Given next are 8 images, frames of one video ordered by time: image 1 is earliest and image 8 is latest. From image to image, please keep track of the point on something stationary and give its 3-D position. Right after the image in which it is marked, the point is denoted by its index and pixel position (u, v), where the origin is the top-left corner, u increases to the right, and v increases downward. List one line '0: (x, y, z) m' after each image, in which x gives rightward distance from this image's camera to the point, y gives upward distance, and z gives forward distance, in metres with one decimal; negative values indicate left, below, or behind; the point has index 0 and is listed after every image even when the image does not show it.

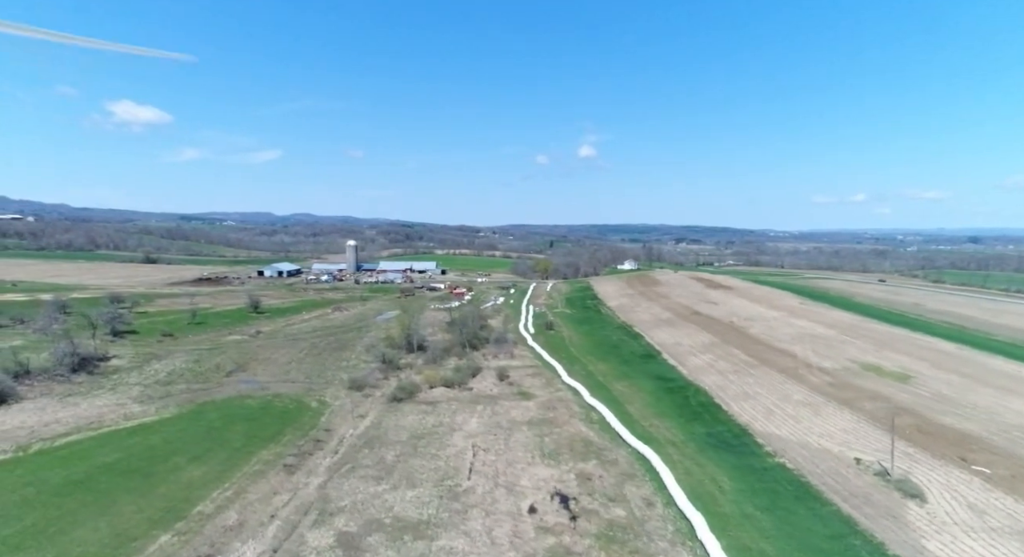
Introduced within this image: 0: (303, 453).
0: (-7.2, -6.0, +20.0) m
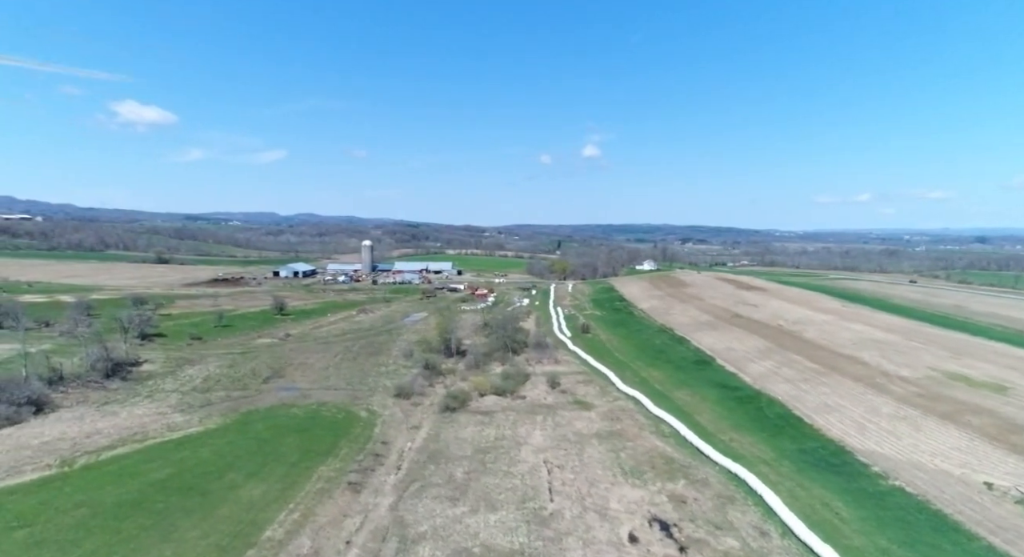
0: (-4.7, -6.2, +18.7) m
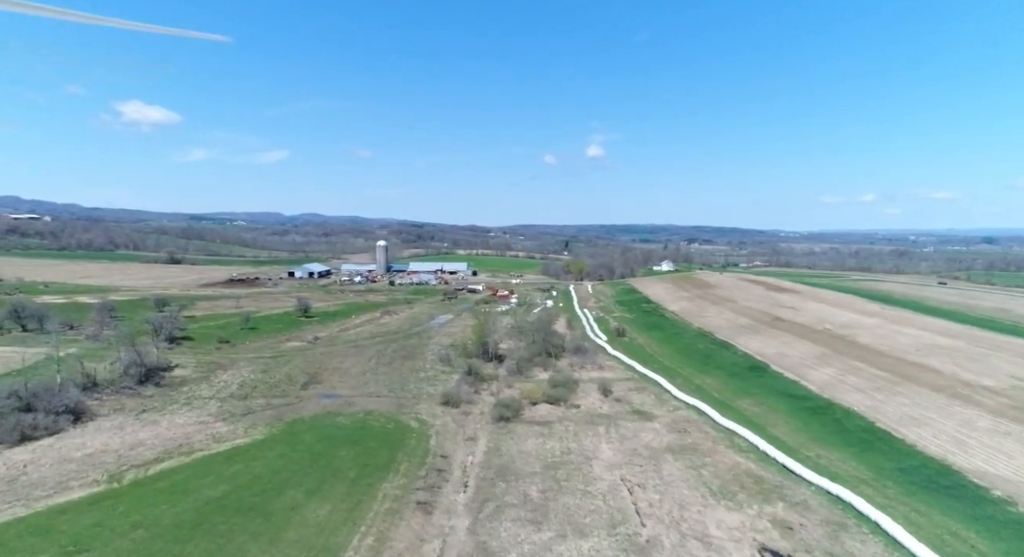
0: (-2.4, -6.3, +17.5) m
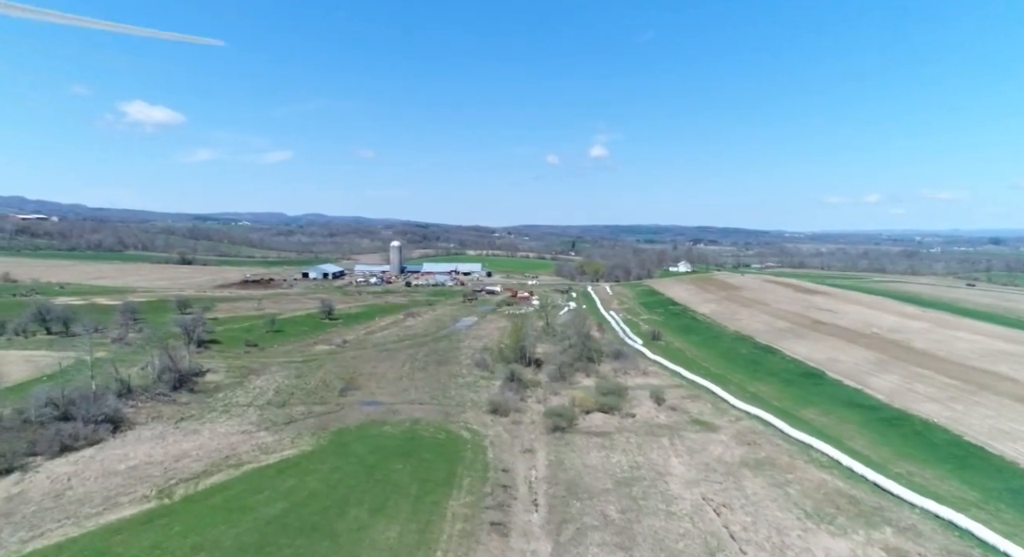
0: (-0.3, -6.5, +16.5) m
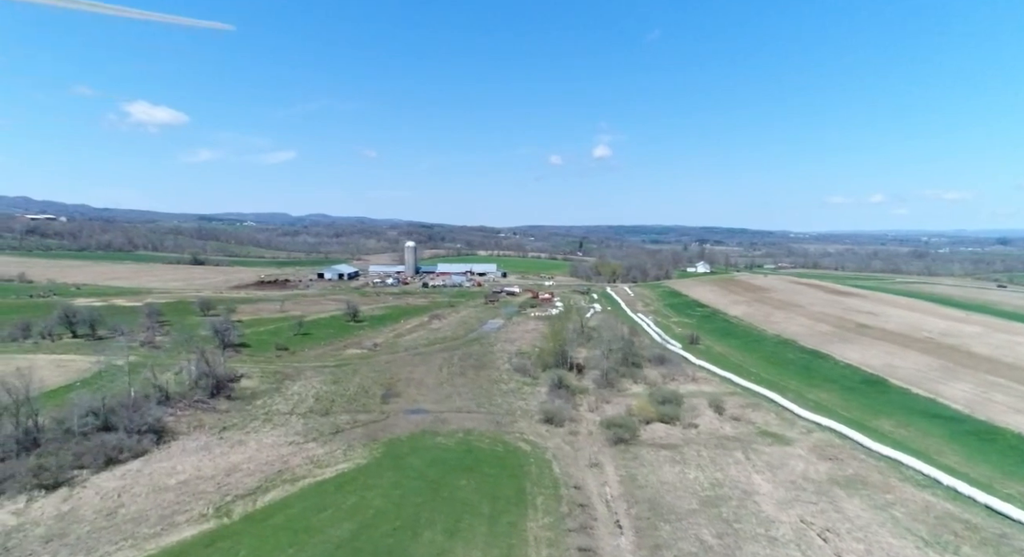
0: (+1.9, -6.6, +15.3) m
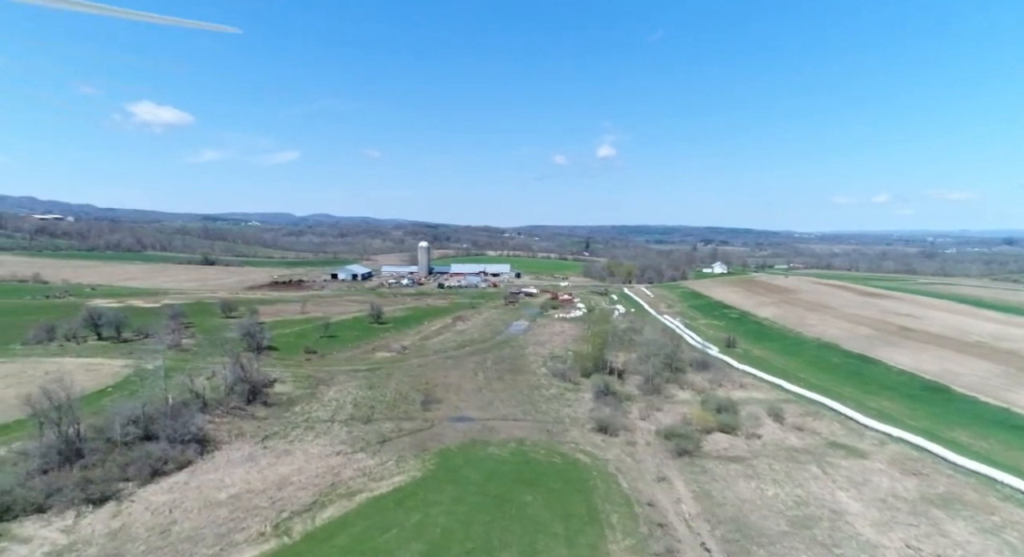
0: (+3.9, -6.7, +14.3) m
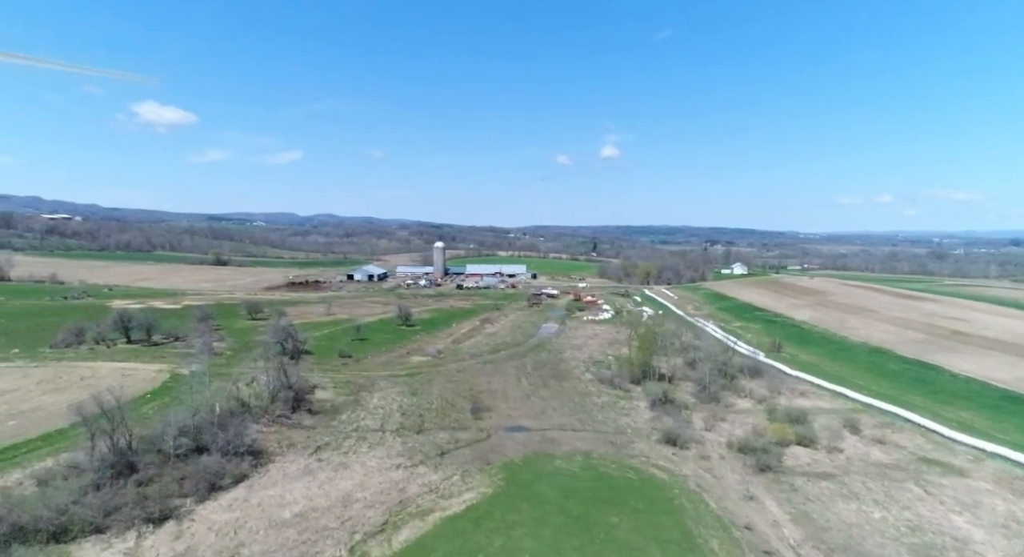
0: (+6.2, -6.9, +13.0) m
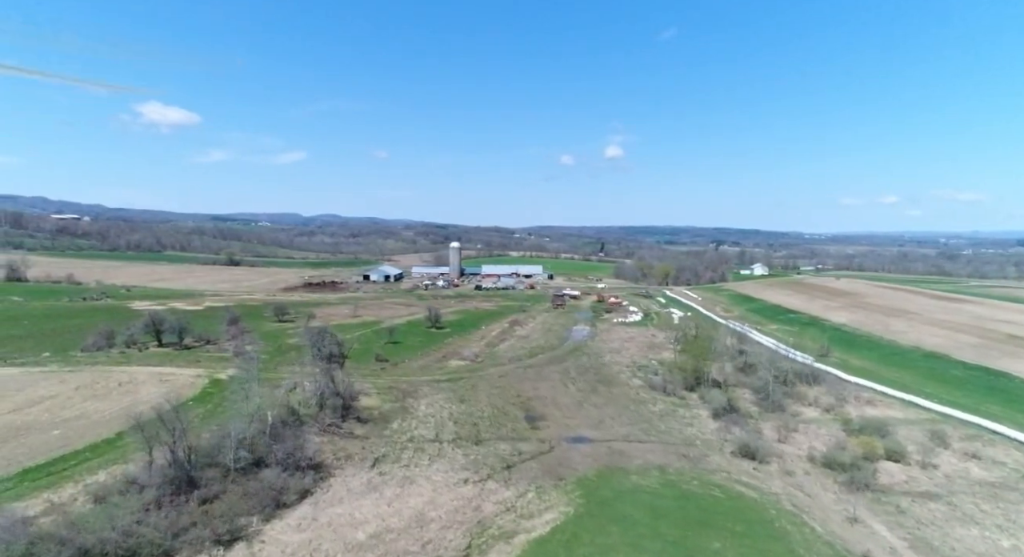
0: (+8.6, -7.0, +11.8) m
